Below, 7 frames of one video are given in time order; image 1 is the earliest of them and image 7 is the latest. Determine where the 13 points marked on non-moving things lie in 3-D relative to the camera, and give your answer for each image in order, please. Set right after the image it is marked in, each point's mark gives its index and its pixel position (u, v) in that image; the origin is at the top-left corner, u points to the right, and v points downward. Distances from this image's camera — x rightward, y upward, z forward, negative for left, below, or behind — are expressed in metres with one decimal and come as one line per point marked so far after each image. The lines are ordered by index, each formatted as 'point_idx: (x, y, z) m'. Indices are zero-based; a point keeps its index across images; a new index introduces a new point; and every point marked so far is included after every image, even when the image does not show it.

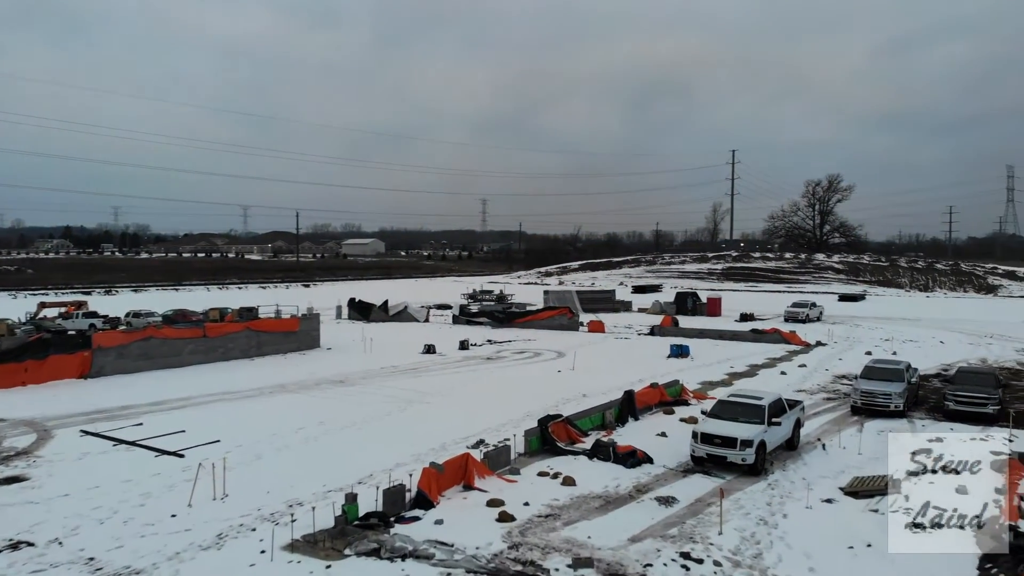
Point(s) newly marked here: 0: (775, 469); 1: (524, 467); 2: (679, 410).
0: (+3.9, -2.7, +13.1) m
1: (+0.2, -2.6, +12.6) m
2: (+3.3, -2.4, +17.2) m
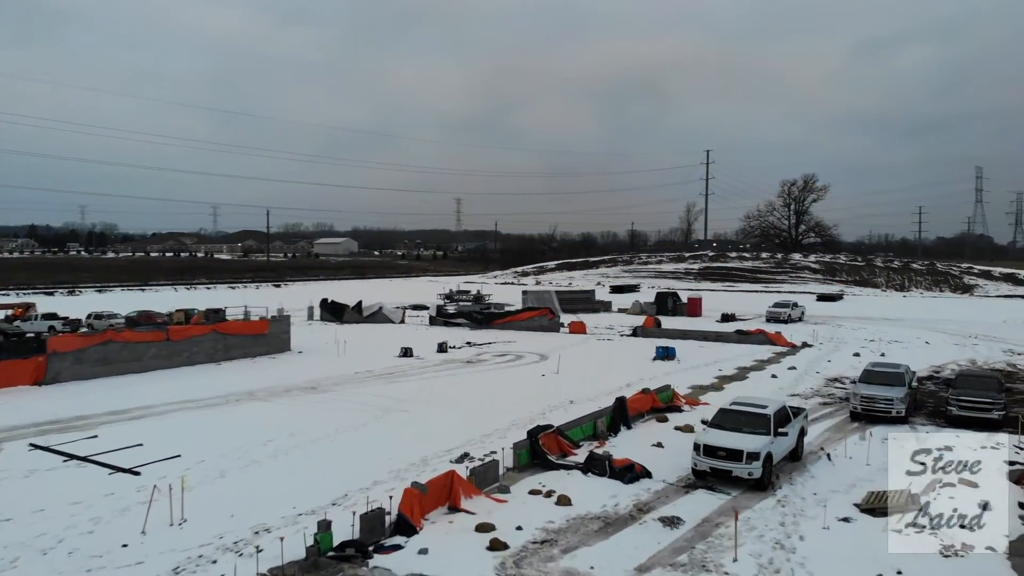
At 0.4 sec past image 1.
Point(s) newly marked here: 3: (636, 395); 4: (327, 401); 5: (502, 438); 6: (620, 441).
0: (+3.8, -2.7, +12.2) m
1: (0.0, -2.6, +11.6) m
2: (+3.0, -2.4, +16.3) m
3: (+2.3, -2.0, +16.6) m
4: (-3.9, -2.4, +18.6) m
5: (-0.2, -2.5, +14.4) m
6: (+1.8, -2.5, +14.3) m
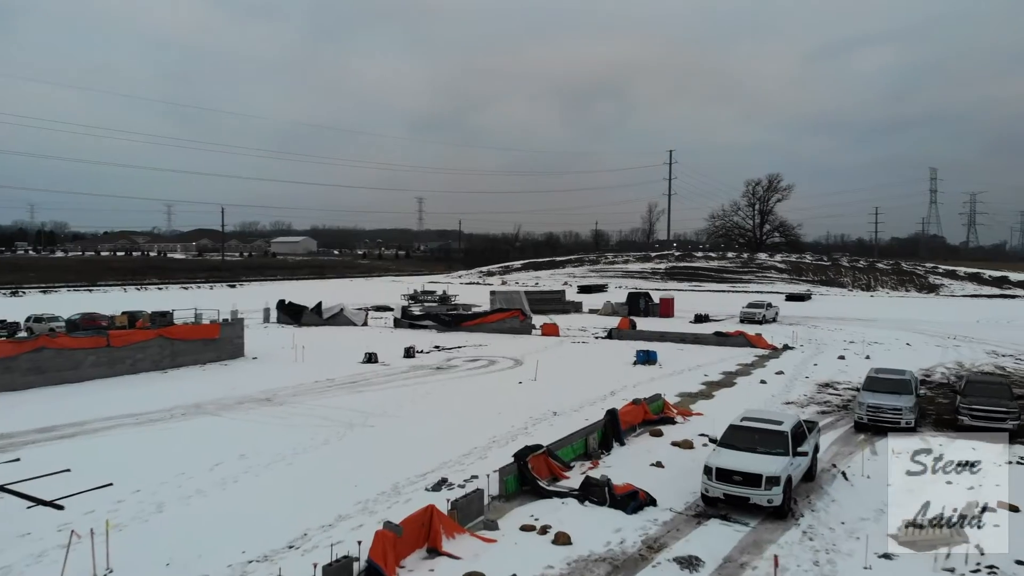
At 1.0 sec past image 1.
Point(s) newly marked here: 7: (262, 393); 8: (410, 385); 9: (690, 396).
0: (+3.6, -2.7, +10.8) m
1: (-0.1, -2.6, +10.0) m
2: (+2.6, -2.4, +14.9) m
3: (+2.0, -2.0, +15.1) m
4: (-4.4, -2.4, +16.9) m
5: (-0.4, -2.5, +12.8) m
6: (+1.5, -2.5, +12.9) m
7: (-5.5, -2.3, +19.2) m
8: (-2.3, -2.2, +19.8) m
9: (+3.8, -2.3, +18.9) m
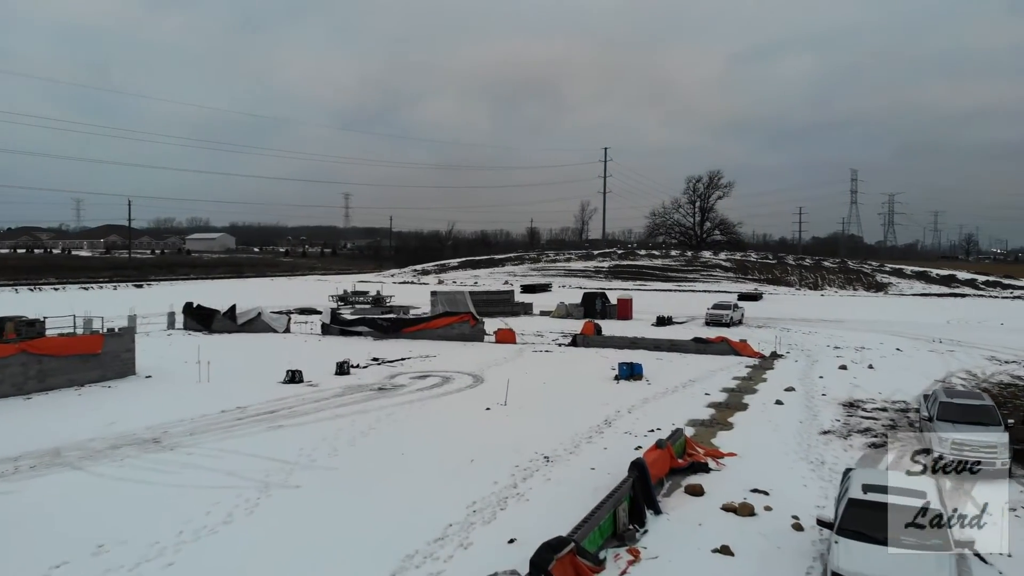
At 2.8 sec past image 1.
0: (+3.7, -2.8, +6.9) m
1: (+0.1, -2.7, +5.8) m
2: (+2.4, -2.5, +10.9) m
3: (+1.7, -2.1, +11.1) m
4: (-4.7, -2.5, +12.3) m
5: (-0.5, -2.5, +8.6) m
6: (+1.5, -2.5, +8.8) m
7: (-6.0, -2.3, +14.6) m
8: (-2.9, -2.2, +15.4) m
9: (+3.3, -2.3, +15.0) m
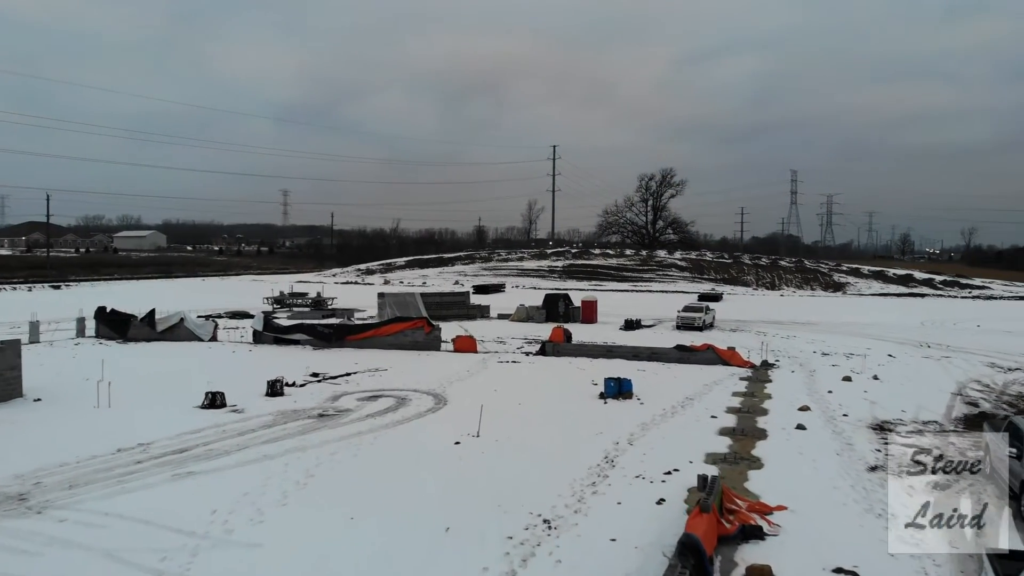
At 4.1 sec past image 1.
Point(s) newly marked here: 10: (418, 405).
0: (+3.9, -2.8, +4.1) m
1: (+0.4, -2.7, +2.8) m
2: (+2.4, -2.5, +8.0) m
3: (+1.7, -2.1, +8.1) m
4: (-4.8, -2.5, +8.9) m
5: (-0.4, -2.6, +5.5) m
6: (+1.6, -2.6, +5.8) m
7: (-6.3, -2.4, +11.1) m
8: (-3.2, -2.3, +12.1) m
9: (+3.0, -2.4, +12.2) m
10: (-1.7, -2.1, +15.4) m
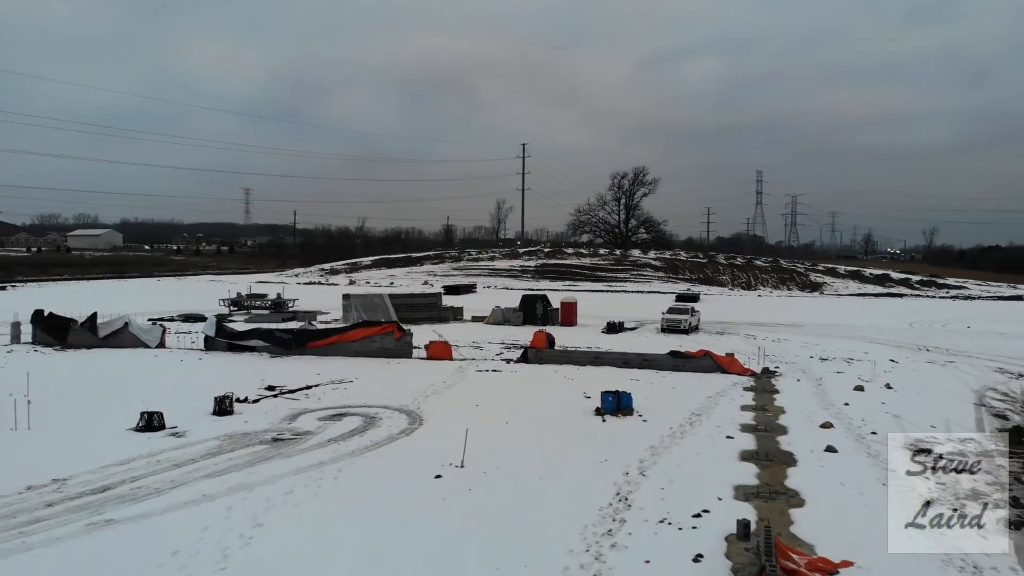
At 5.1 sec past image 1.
0: (+4.1, -2.8, +2.2) m
1: (+0.6, -2.7, +0.8) m
2: (+2.5, -2.5, +6.0) m
3: (+1.8, -2.2, +6.1) m
4: (-4.8, -2.6, +6.7) m
5: (-0.2, -2.6, +3.5) m
6: (+1.7, -2.6, +3.8) m
7: (-6.3, -2.4, +8.8) m
8: (-3.3, -2.3, +10.0) m
9: (+2.9, -2.4, +10.3) m
10: (-1.9, -2.1, +13.3) m
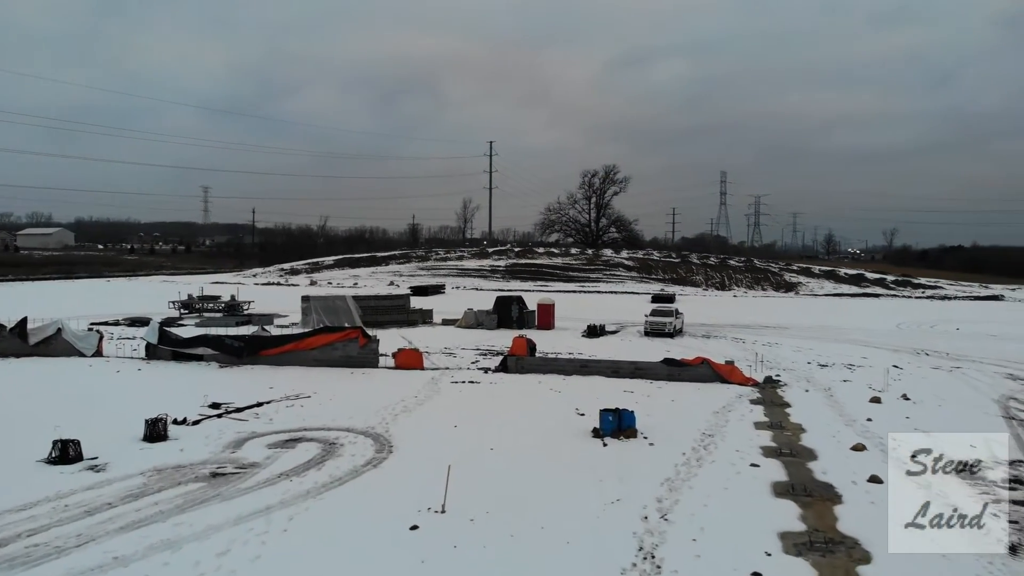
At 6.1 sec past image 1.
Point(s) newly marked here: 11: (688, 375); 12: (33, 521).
0: (+4.4, -2.9, +0.3) m
1: (+1.0, -2.8, -1.2) m
2: (+2.6, -2.6, +4.1) m
3: (+1.9, -2.2, +4.2) m
4: (-4.7, -2.6, +4.4) m
5: (+0.1, -2.7, +1.4) m
6: (+1.9, -2.7, +1.9) m
7: (-6.3, -2.5, +6.5) m
8: (-3.3, -2.3, +7.8) m
9: (+2.8, -2.4, +8.3) m
10: (-2.0, -2.1, +11.2) m
11: (+3.8, -1.9, +18.8) m
12: (-4.9, -2.3, +8.8) m
